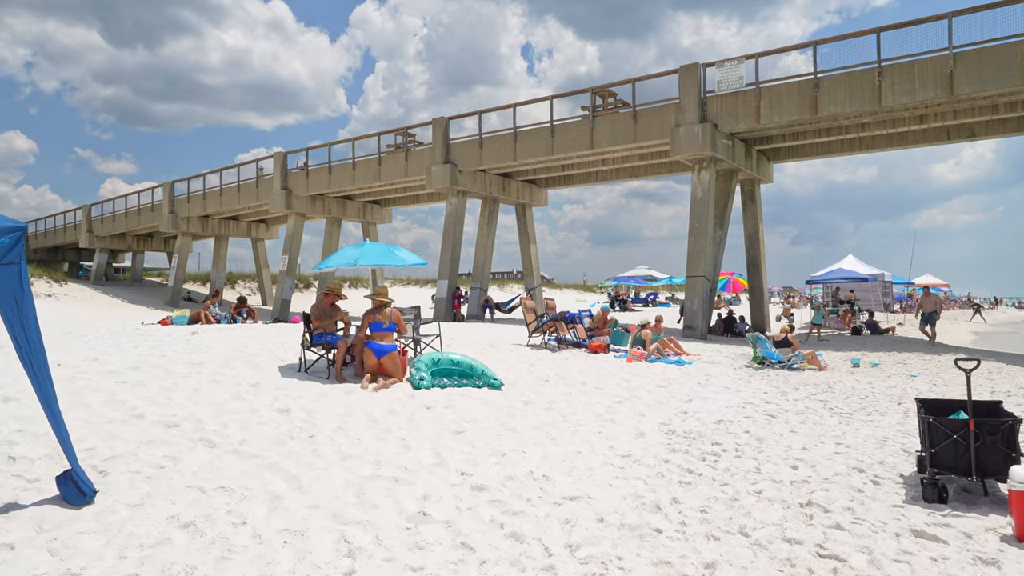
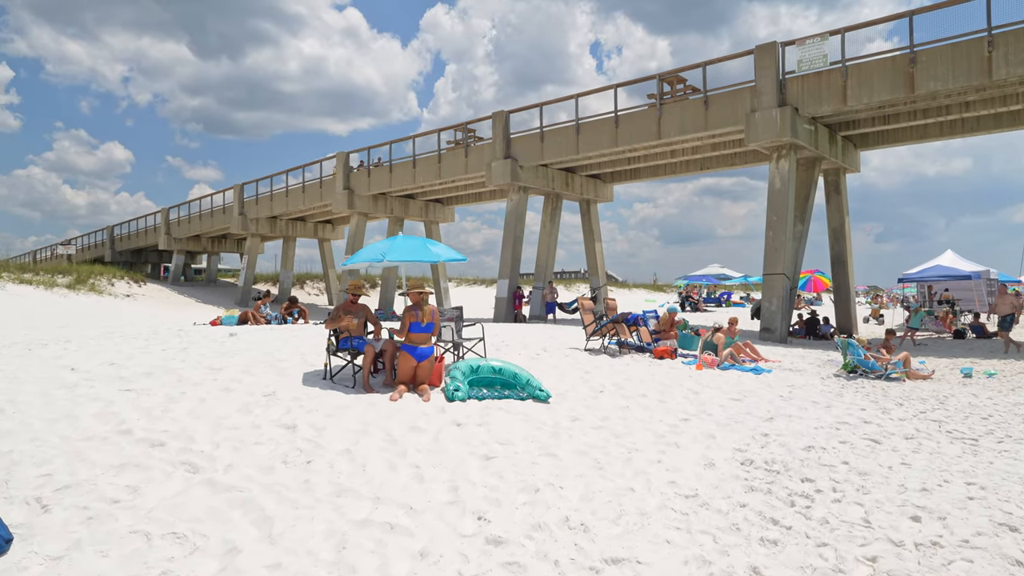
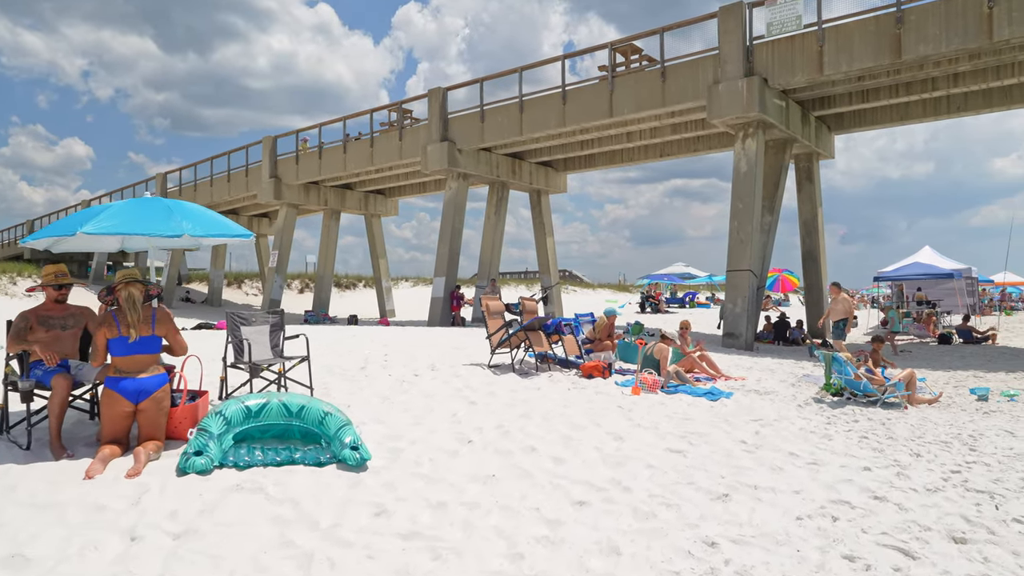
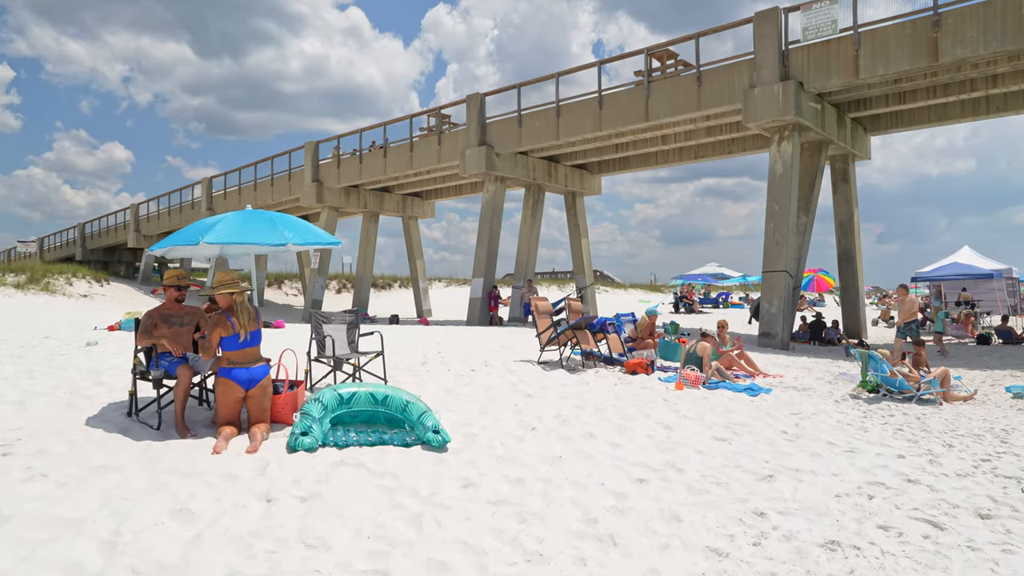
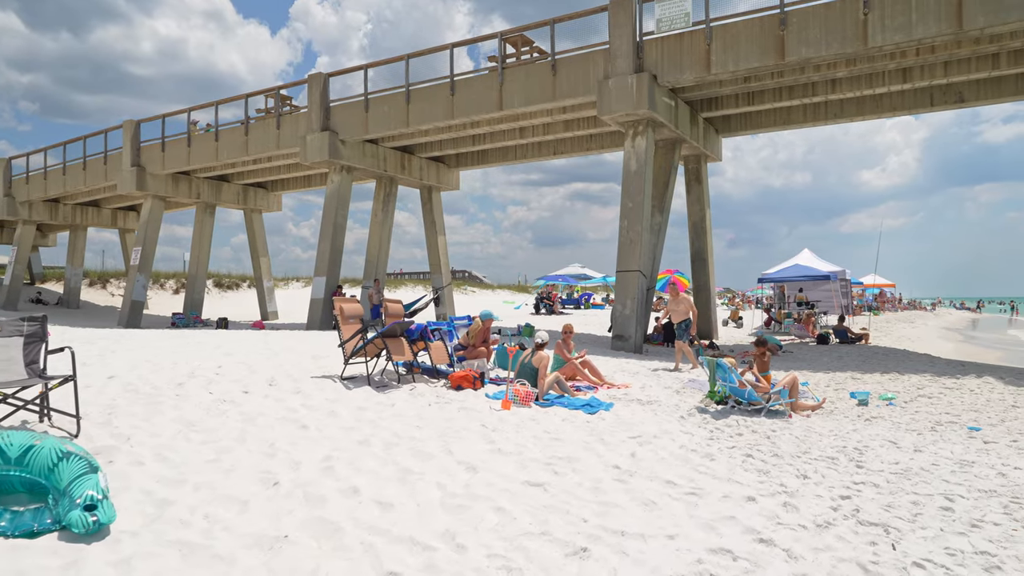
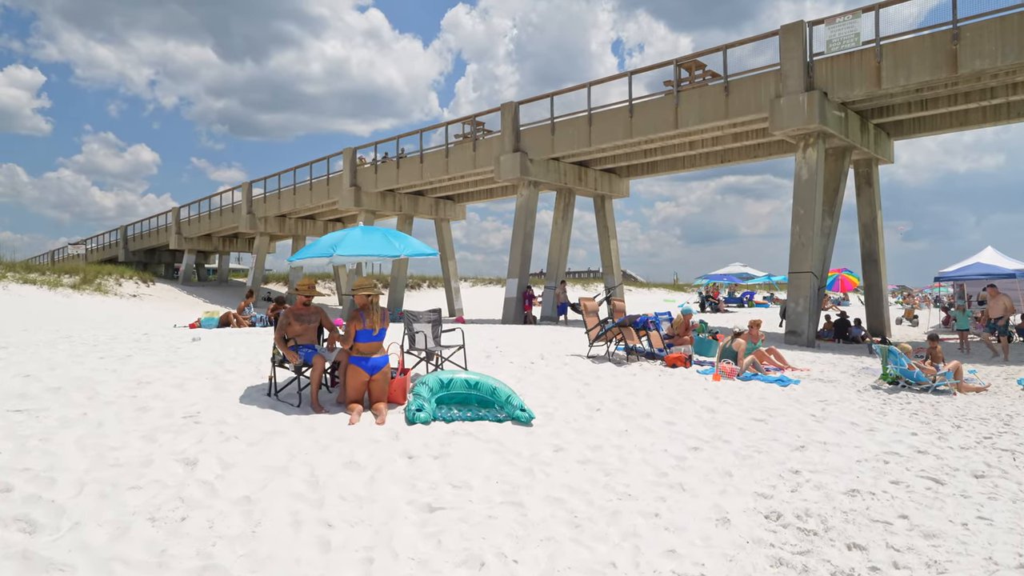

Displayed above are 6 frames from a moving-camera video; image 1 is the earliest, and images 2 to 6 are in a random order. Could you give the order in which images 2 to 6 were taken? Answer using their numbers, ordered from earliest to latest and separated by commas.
2, 6, 4, 3, 5
